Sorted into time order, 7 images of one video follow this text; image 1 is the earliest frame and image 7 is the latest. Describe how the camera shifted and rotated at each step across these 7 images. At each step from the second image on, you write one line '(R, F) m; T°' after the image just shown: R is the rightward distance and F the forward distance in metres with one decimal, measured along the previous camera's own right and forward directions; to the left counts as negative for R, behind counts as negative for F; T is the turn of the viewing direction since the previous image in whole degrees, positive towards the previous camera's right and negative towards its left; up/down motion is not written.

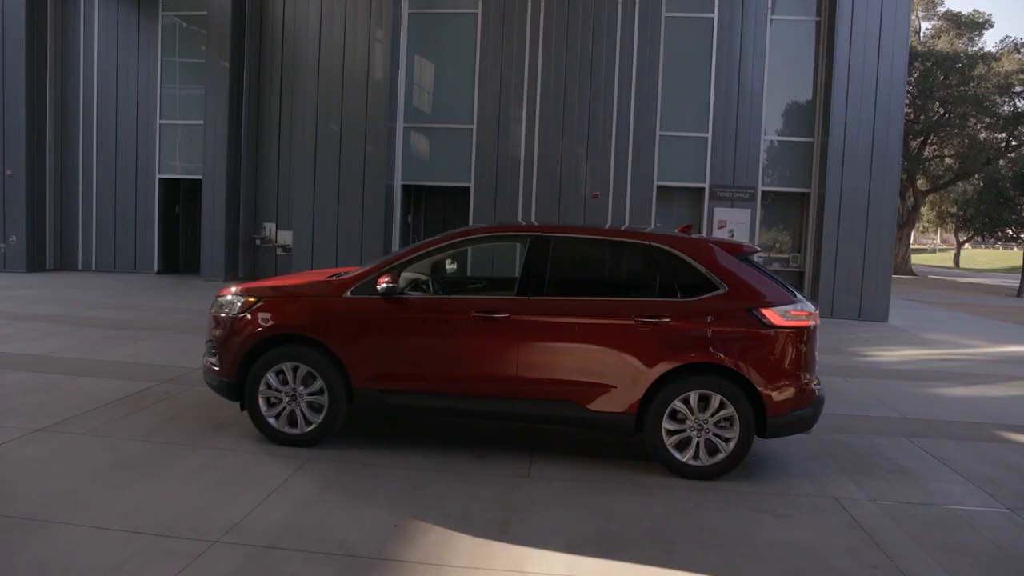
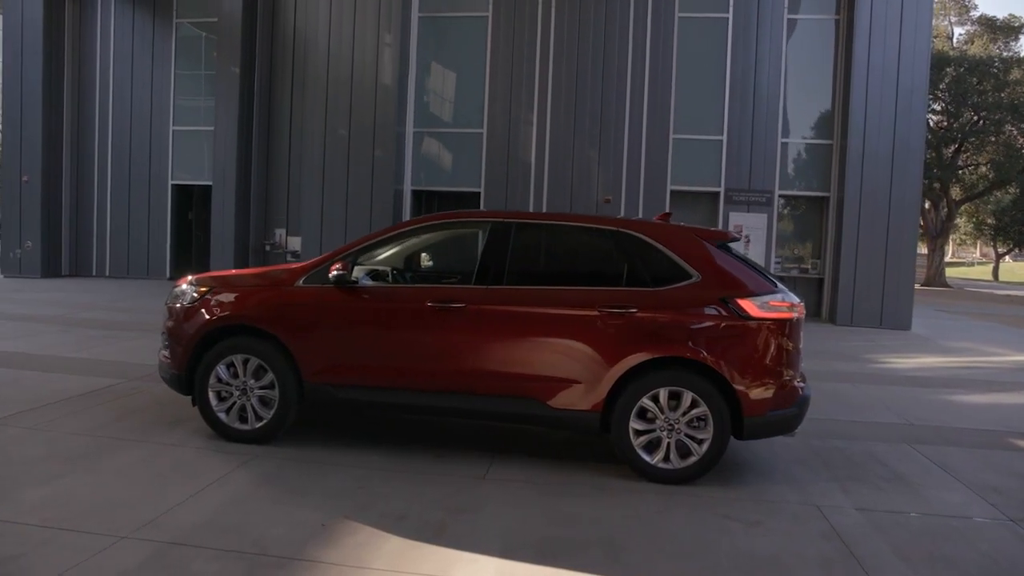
(+0.5, +0.4) m; -2°
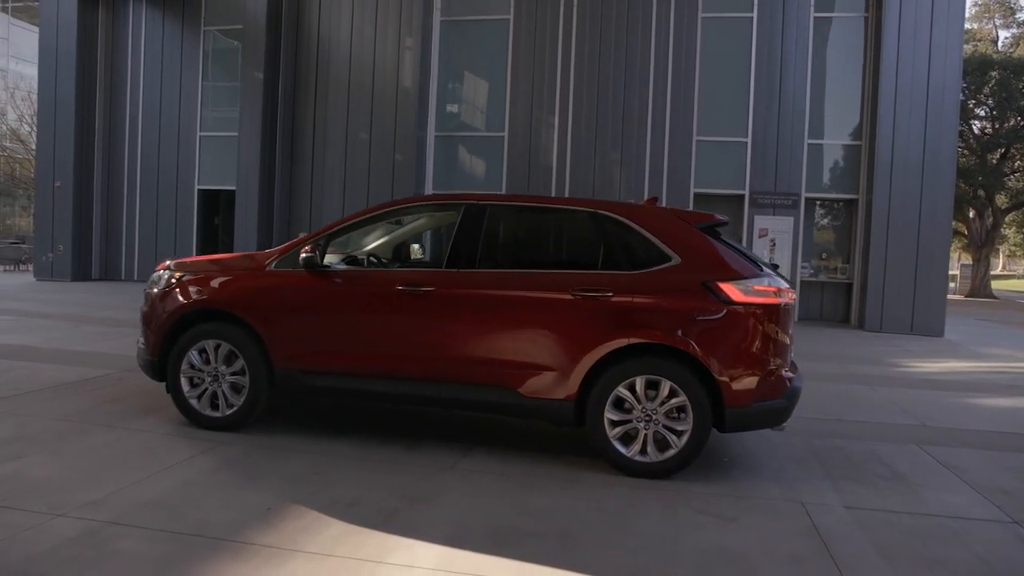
(+0.5, +0.2) m; -3°
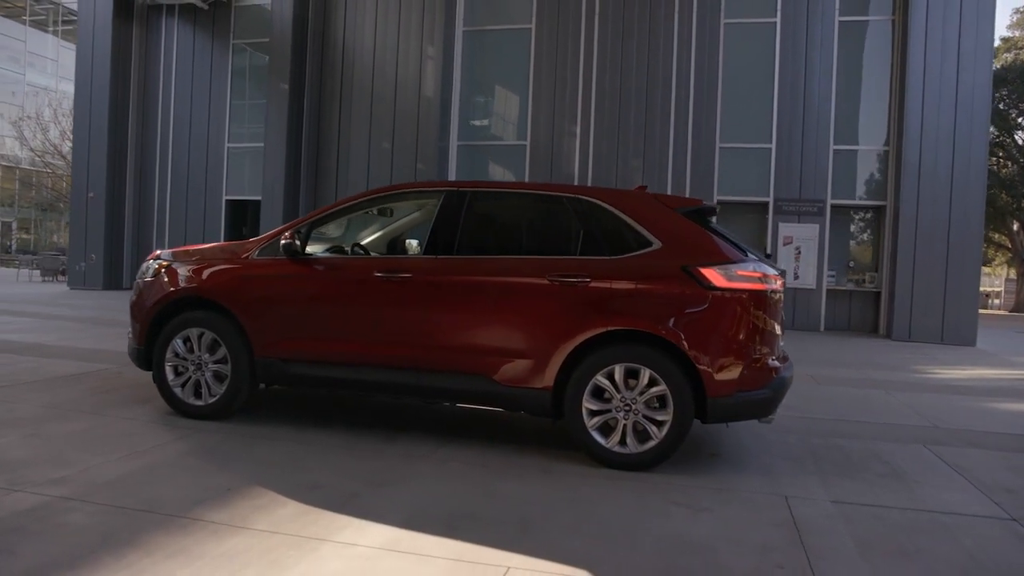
(+0.4, +0.1) m; -3°
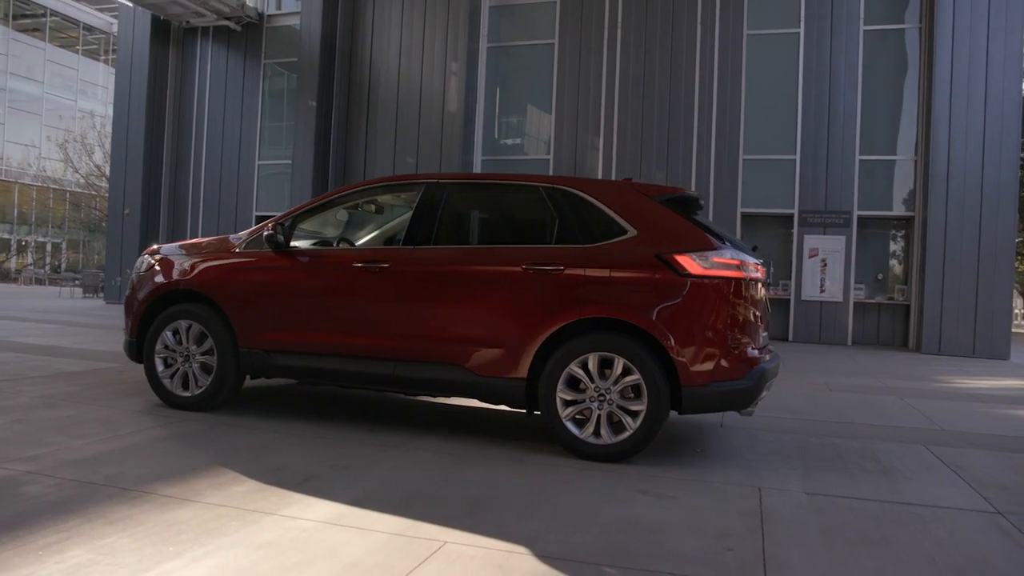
(+0.4, 0.0) m; -3°
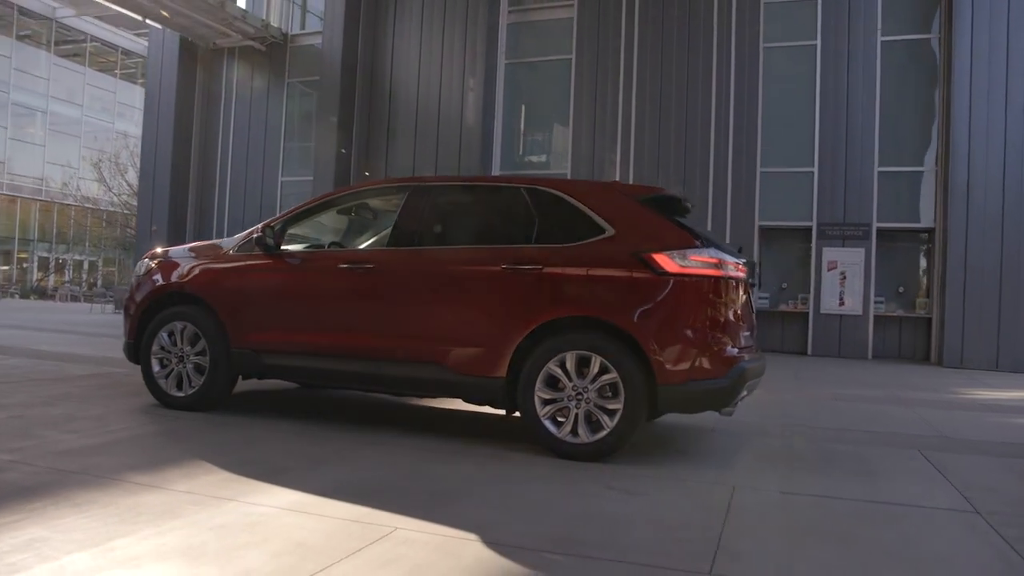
(+0.3, 0.0) m; -2°
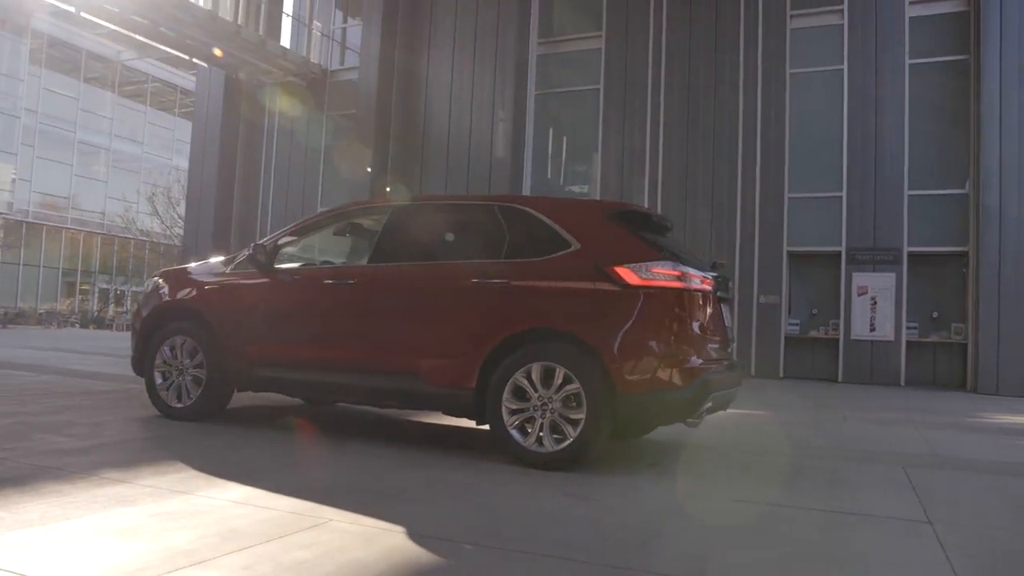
(+0.6, -0.1) m; -4°
